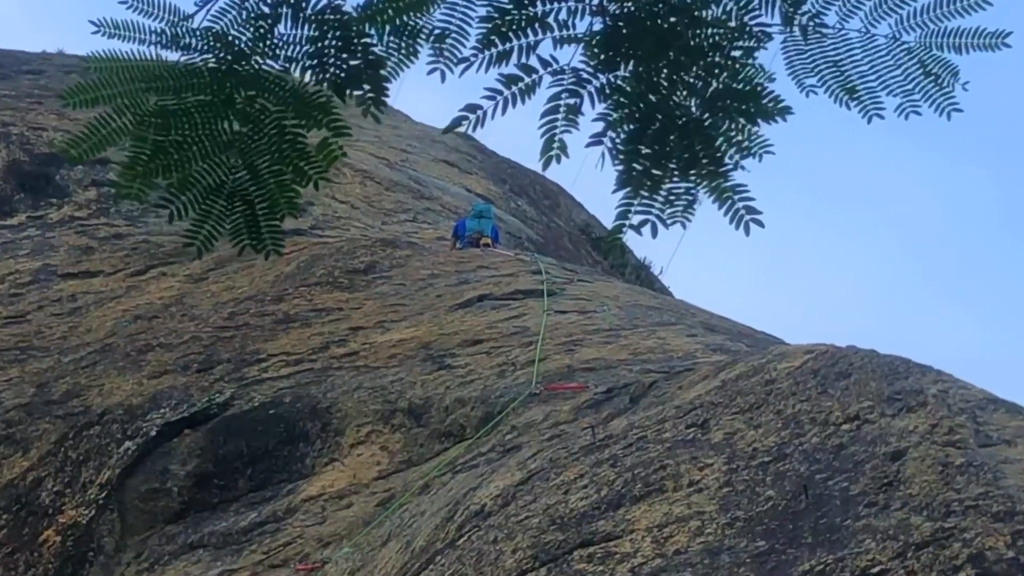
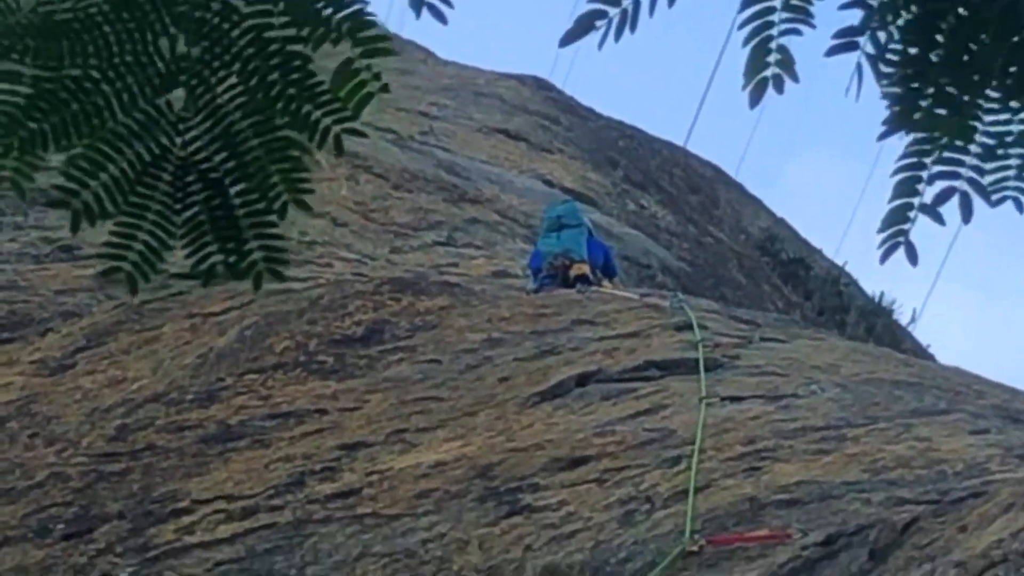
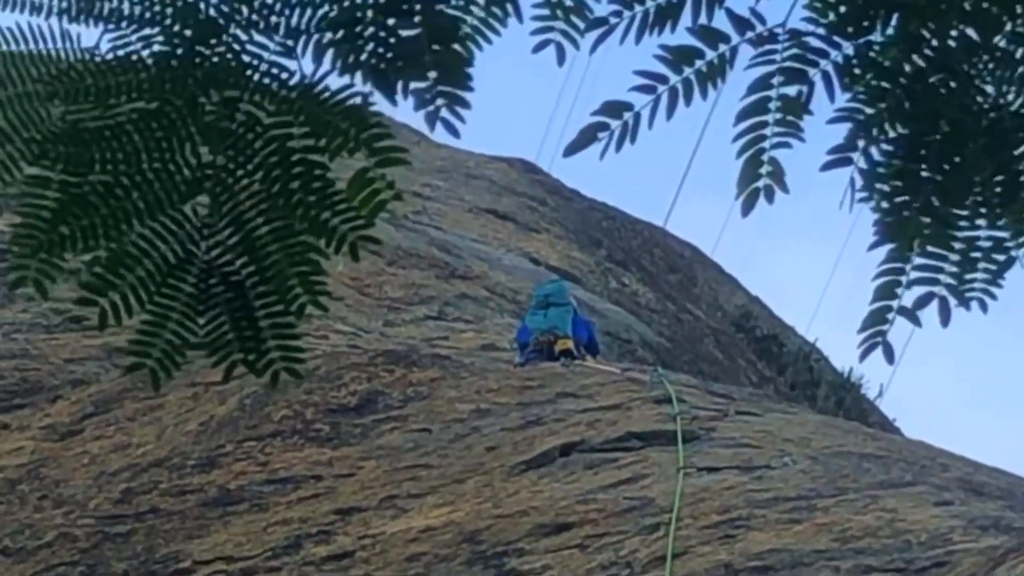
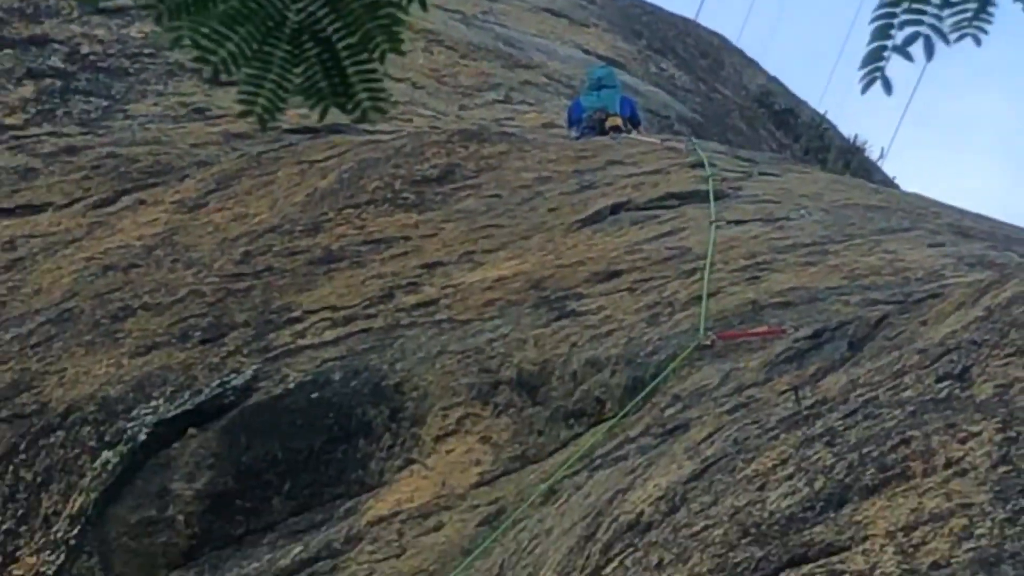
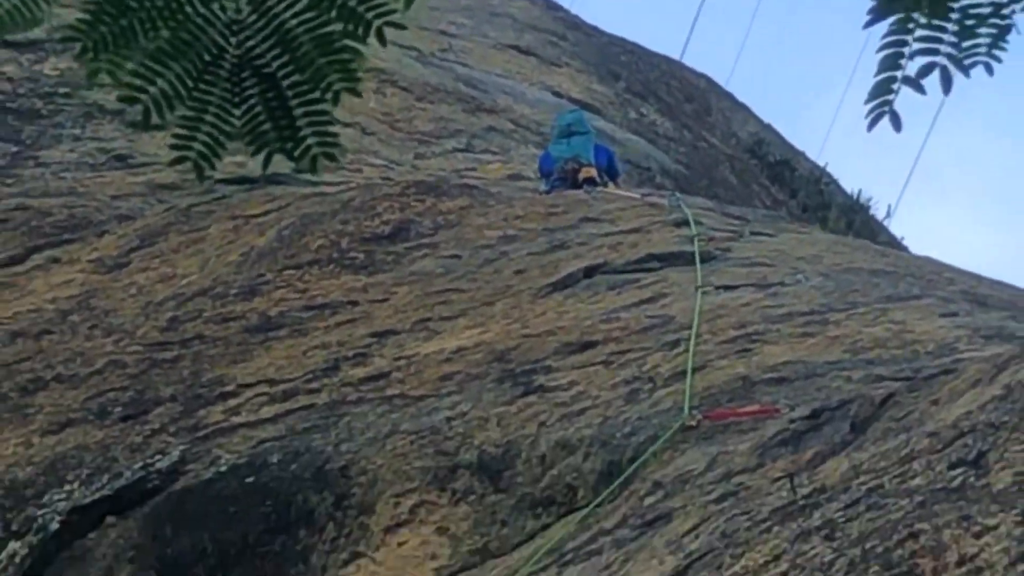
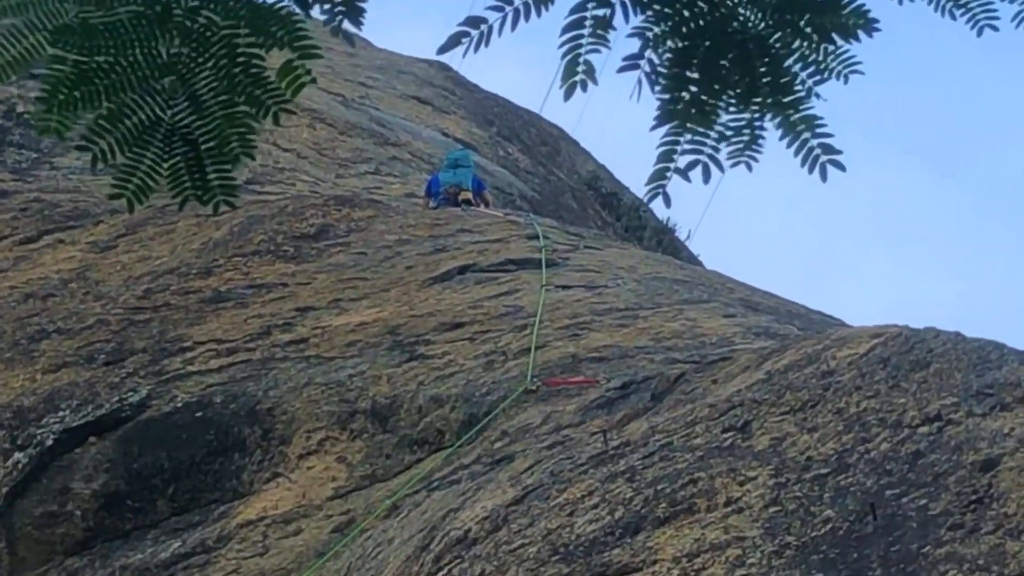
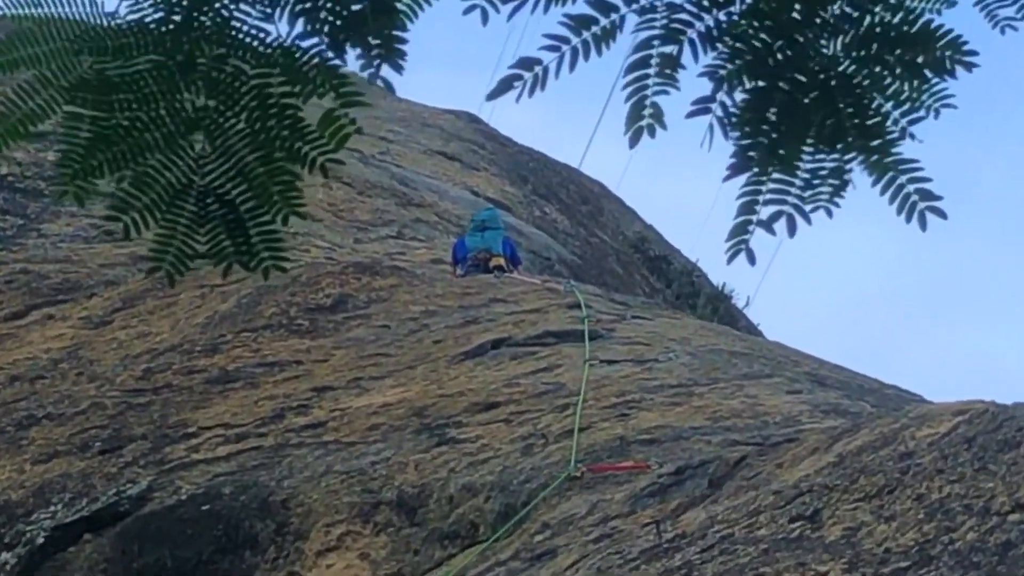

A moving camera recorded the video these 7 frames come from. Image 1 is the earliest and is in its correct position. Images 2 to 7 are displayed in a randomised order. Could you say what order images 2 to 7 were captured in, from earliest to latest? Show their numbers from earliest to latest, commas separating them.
6, 7, 3, 2, 5, 4
